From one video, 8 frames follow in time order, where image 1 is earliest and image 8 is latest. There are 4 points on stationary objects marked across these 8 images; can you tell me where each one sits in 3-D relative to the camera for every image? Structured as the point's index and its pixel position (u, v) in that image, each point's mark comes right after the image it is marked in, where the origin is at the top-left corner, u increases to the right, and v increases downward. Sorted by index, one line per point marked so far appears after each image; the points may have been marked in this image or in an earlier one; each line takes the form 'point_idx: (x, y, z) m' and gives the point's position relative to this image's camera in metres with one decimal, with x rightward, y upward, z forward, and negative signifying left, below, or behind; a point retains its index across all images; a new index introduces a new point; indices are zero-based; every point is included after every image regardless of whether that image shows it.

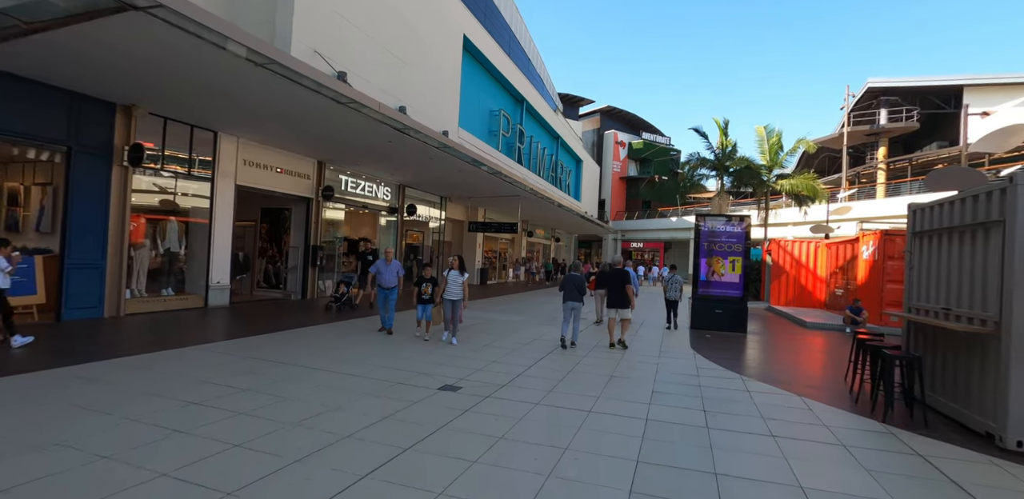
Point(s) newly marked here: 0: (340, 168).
0: (-5.2, +2.5, +14.2) m
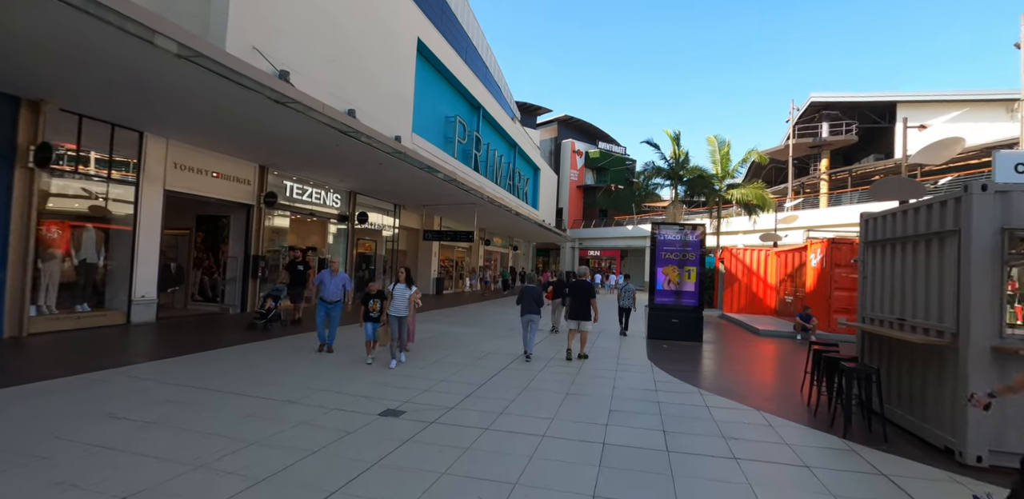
0: (-6.5, +2.2, +13.3) m
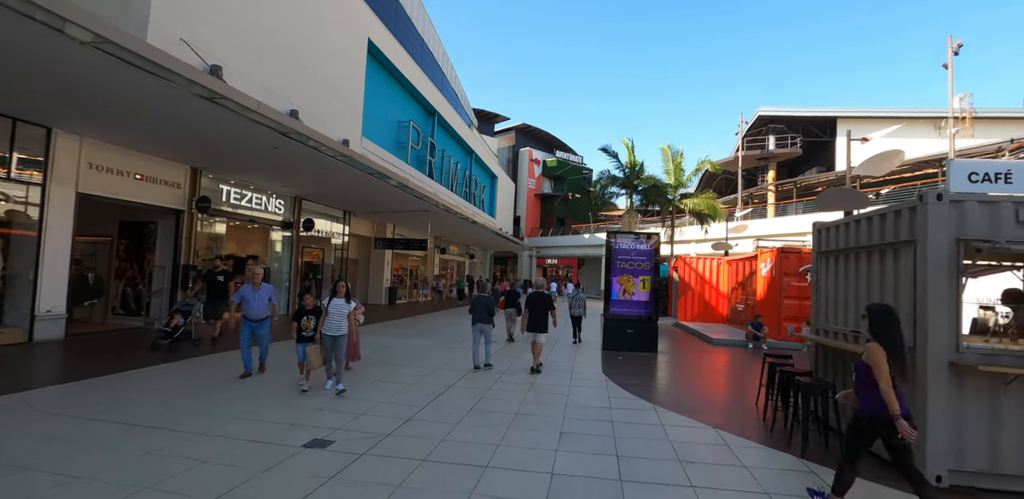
0: (-7.7, +1.9, +12.3) m
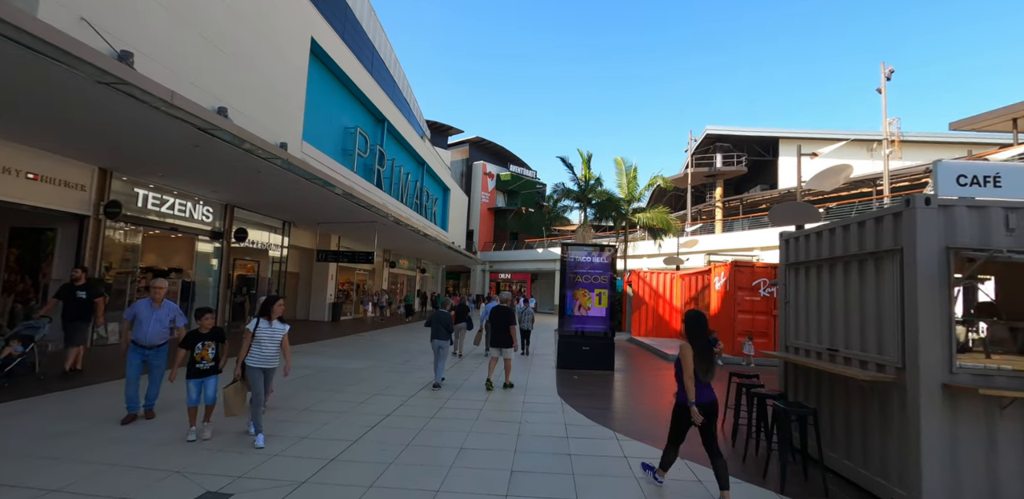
0: (-8.9, +1.7, +11.0) m
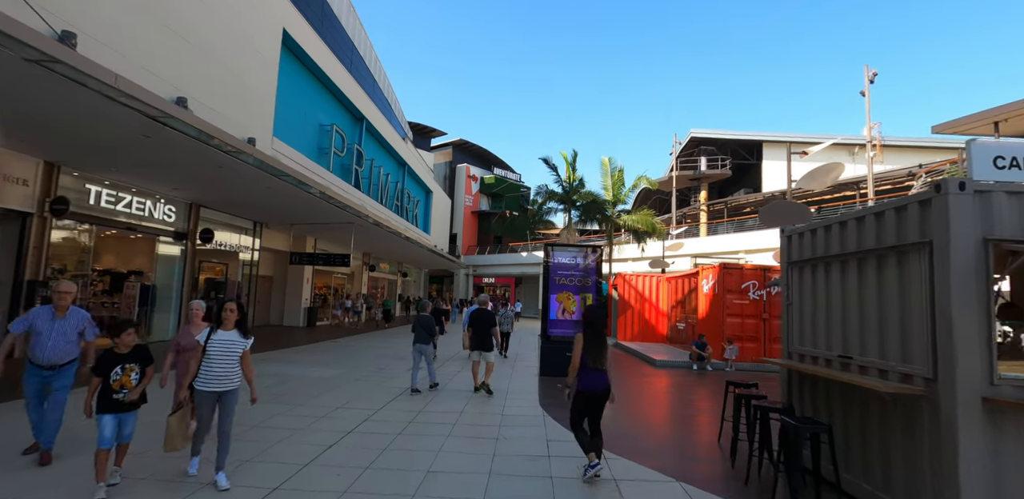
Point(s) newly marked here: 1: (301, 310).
0: (-9.3, +1.6, +10.2) m
1: (-8.4, -2.4, +18.4) m
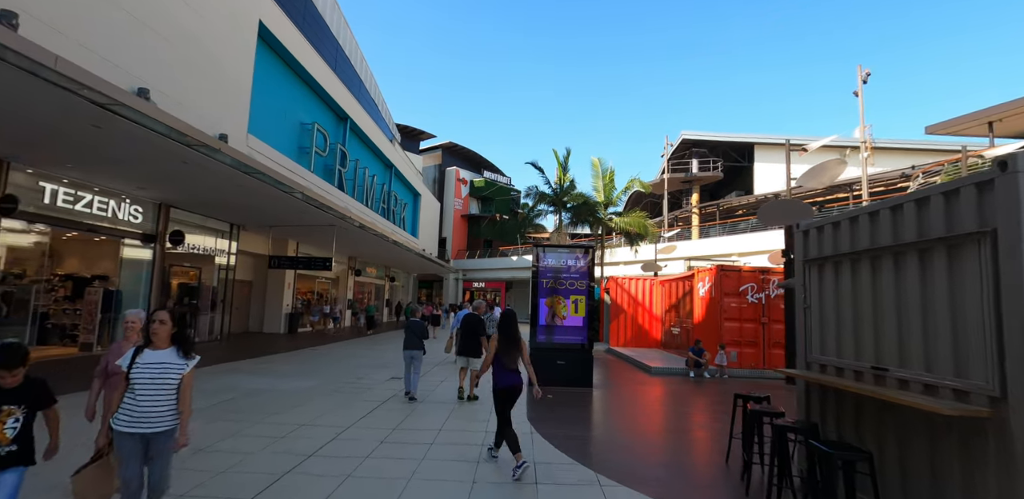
0: (-9.6, +1.6, +9.5) m
1: (-8.8, -2.6, +17.7) m
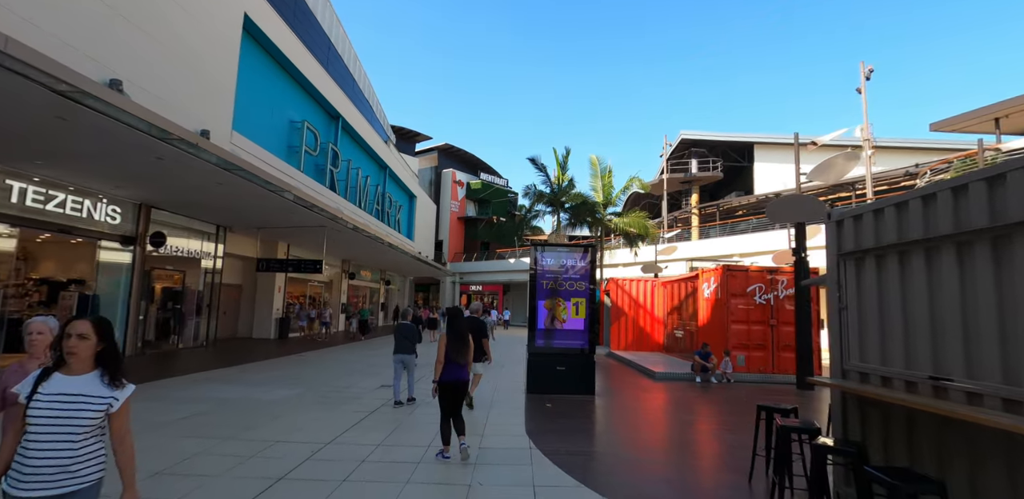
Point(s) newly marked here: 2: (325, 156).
0: (-9.7, +1.5, +9.0) m
1: (-8.9, -2.7, +17.2) m
2: (-6.7, +3.4, +16.6) m
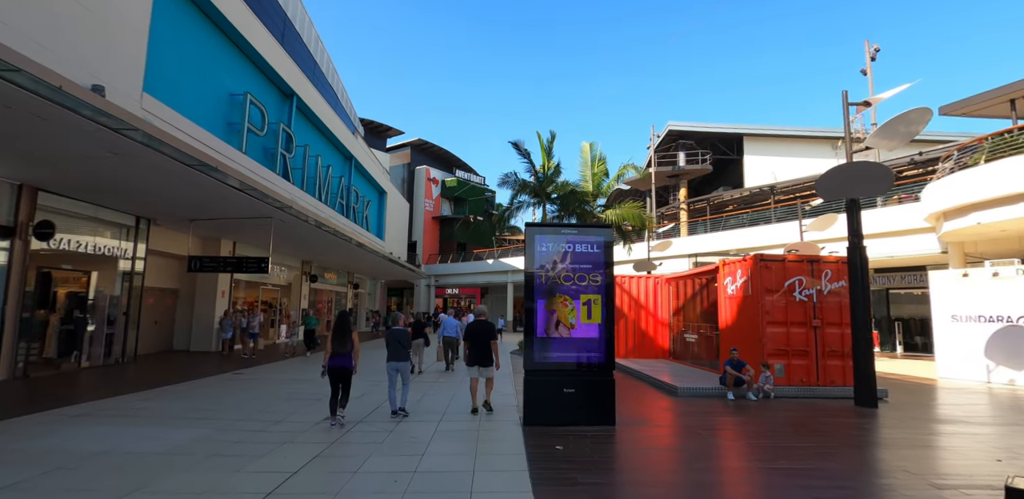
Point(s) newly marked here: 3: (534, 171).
0: (-9.9, +1.7, +6.6) m
1: (-9.5, -2.6, +14.8) m
2: (-7.3, +3.5, +14.4) m
3: (+0.8, +2.7, +16.3) m
